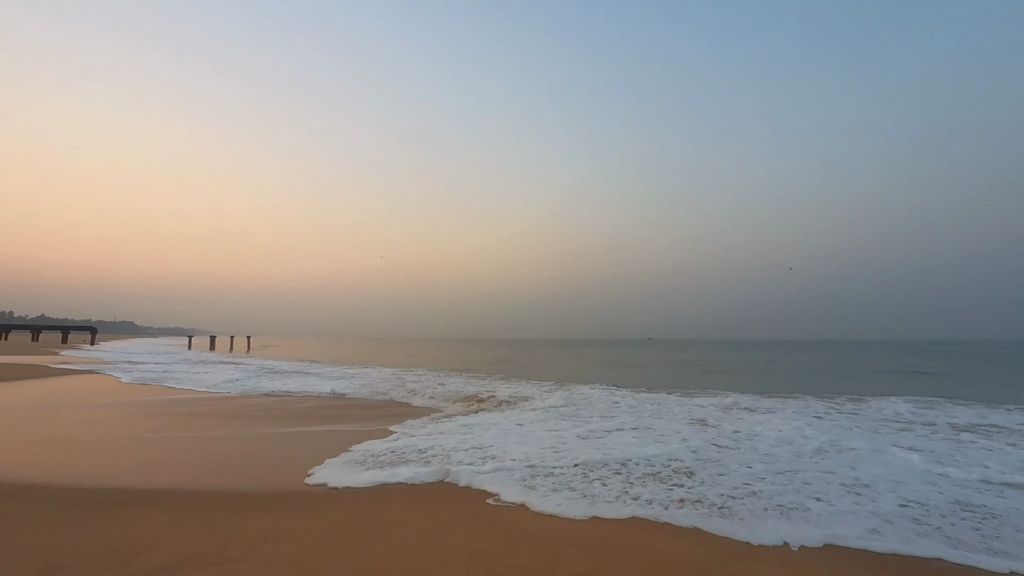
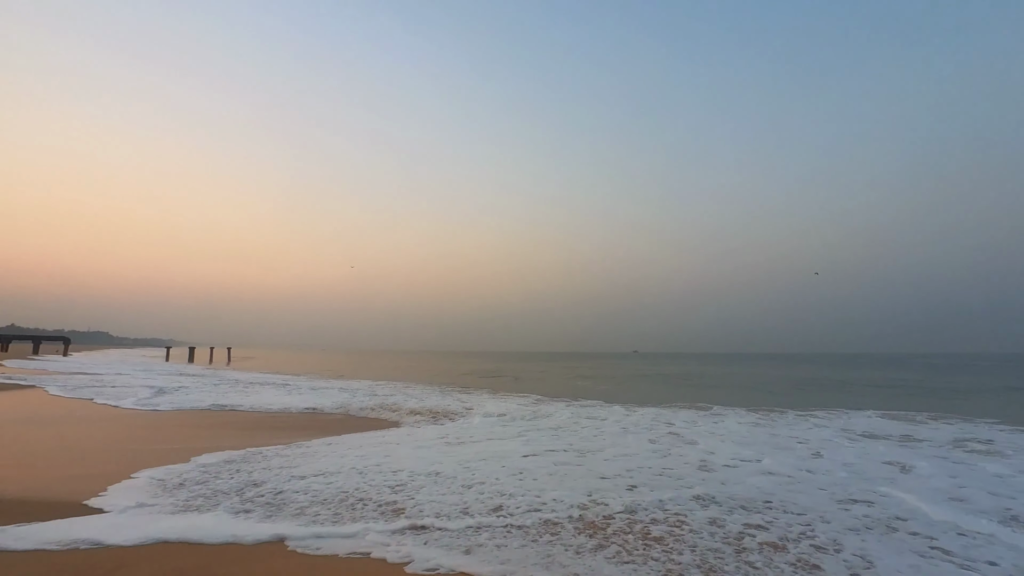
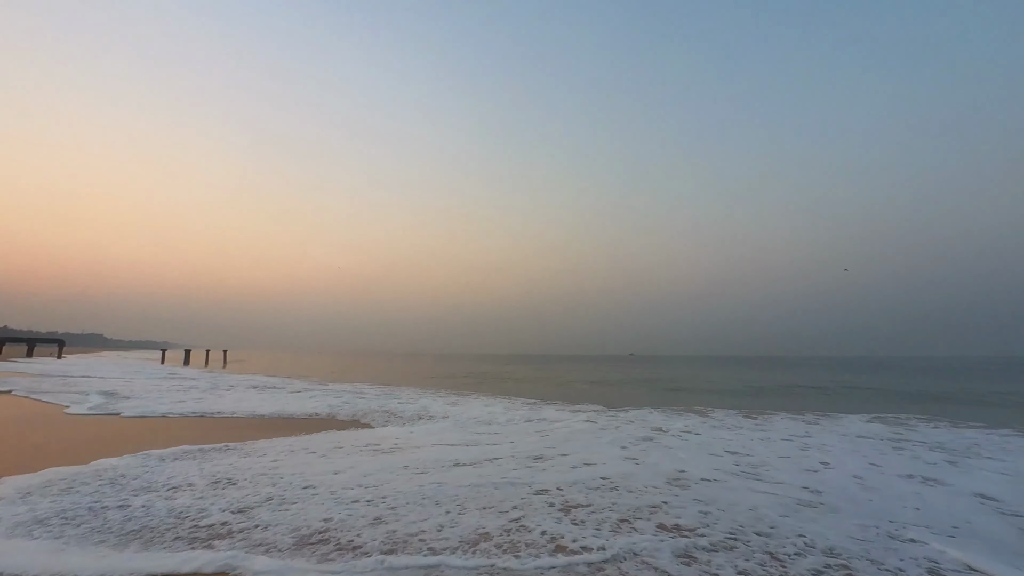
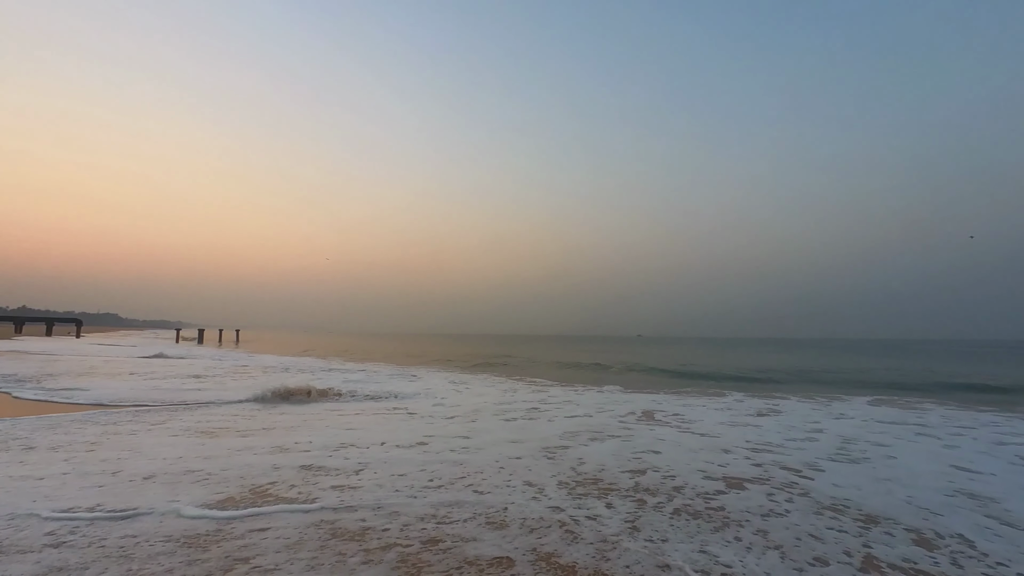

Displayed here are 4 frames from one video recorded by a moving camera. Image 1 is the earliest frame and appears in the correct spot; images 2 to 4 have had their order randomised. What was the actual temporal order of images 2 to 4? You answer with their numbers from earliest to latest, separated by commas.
2, 3, 4
